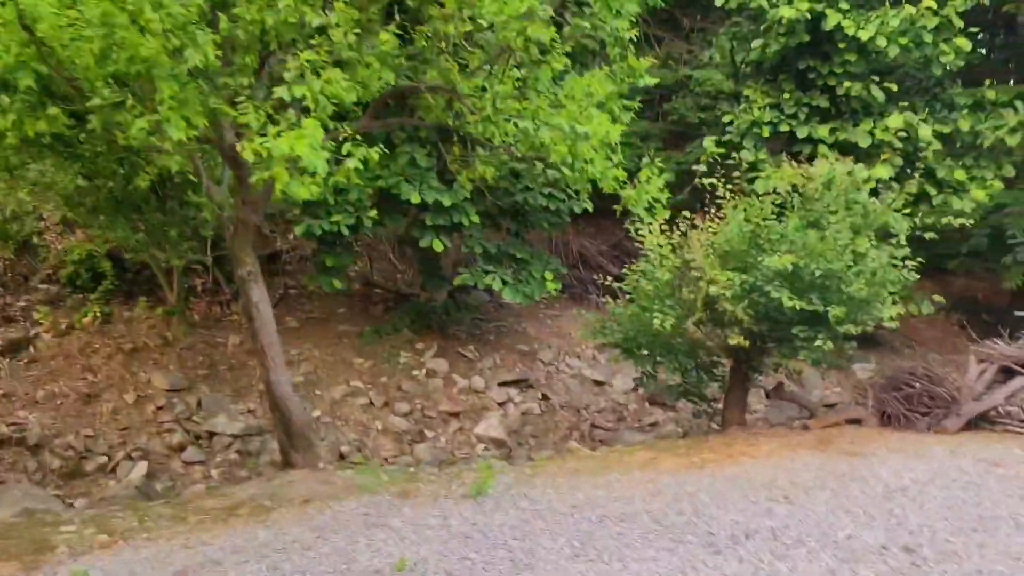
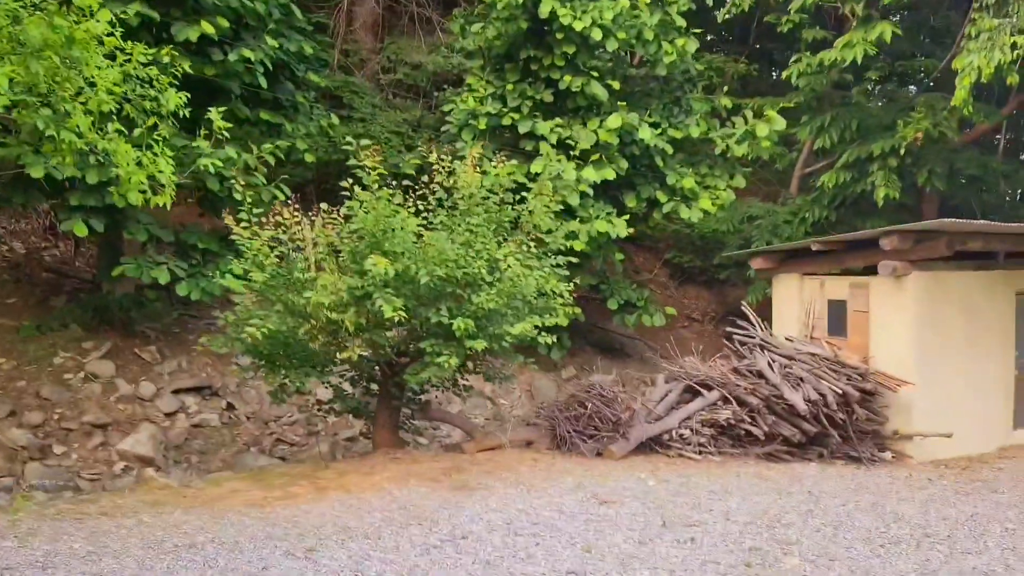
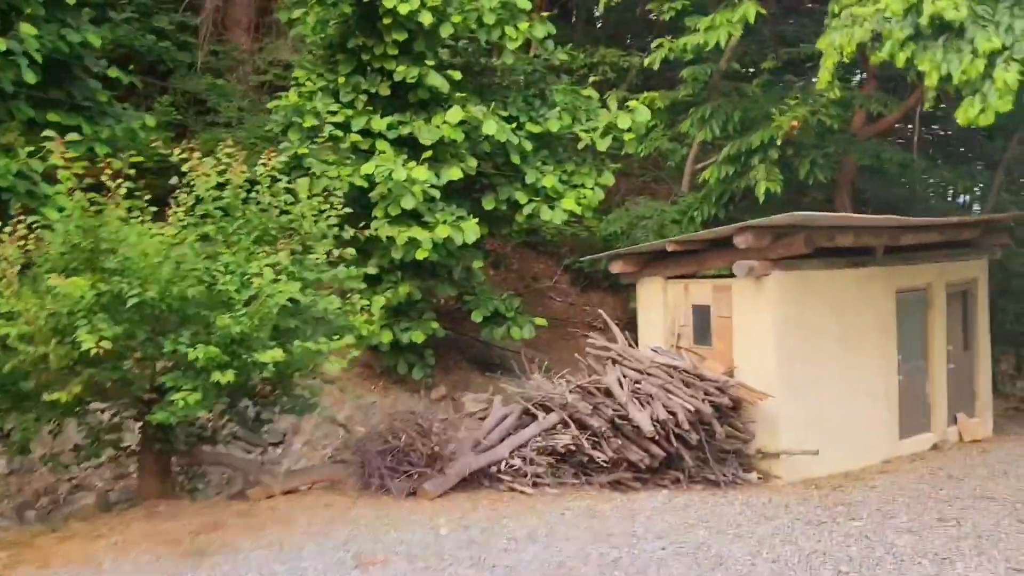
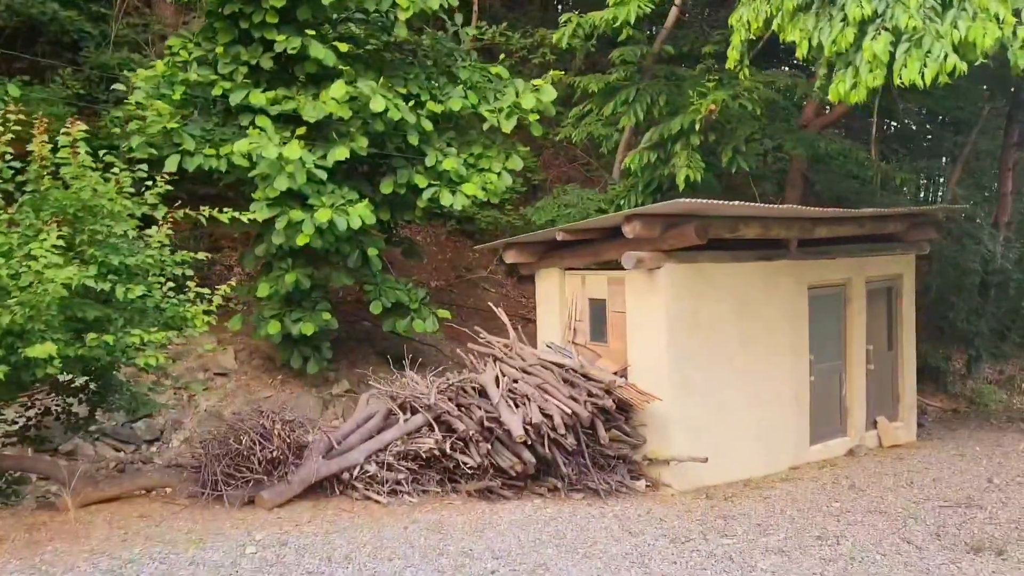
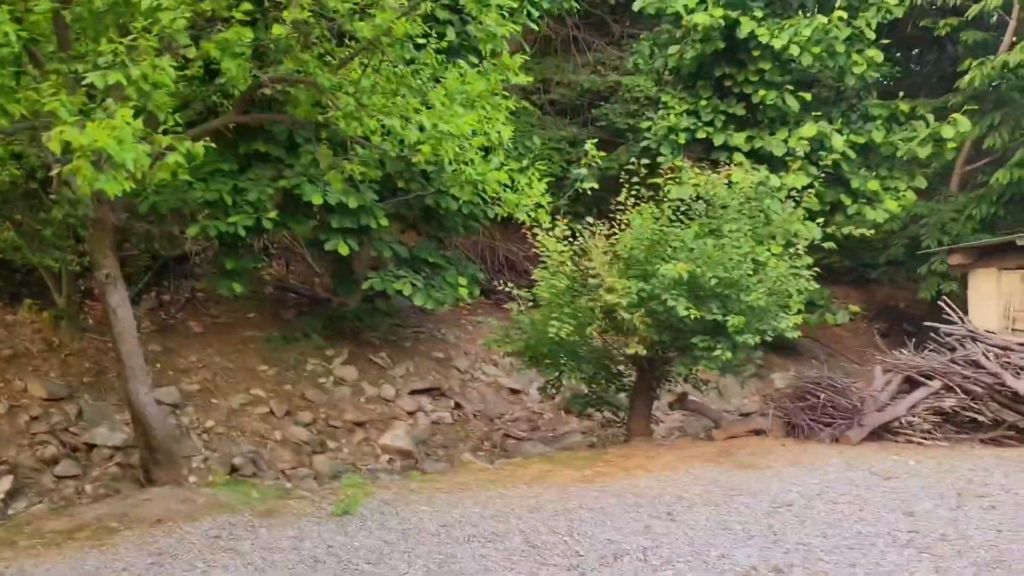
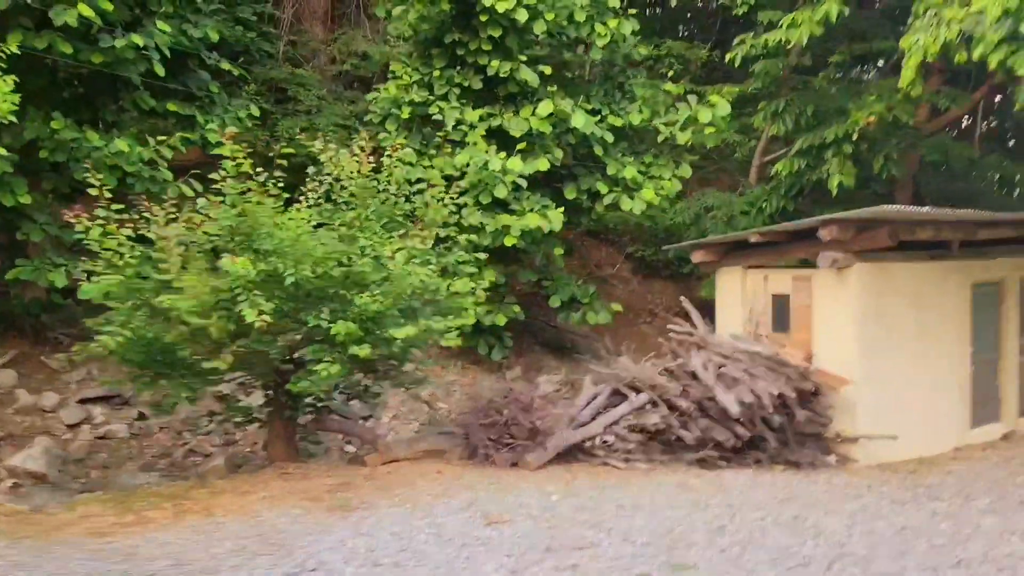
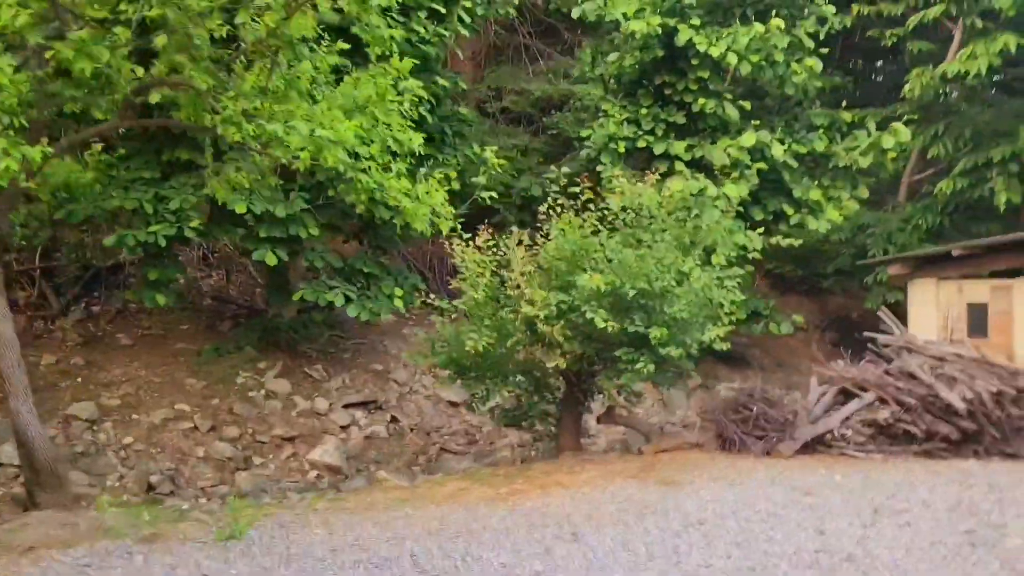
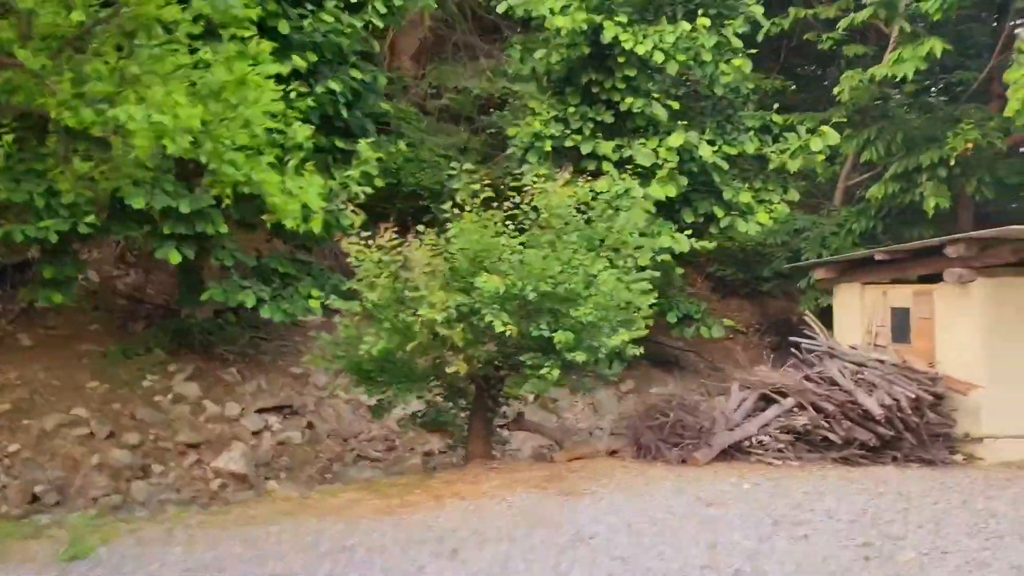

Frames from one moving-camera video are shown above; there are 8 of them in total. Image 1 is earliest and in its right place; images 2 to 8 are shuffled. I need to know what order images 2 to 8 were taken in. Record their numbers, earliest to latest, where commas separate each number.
5, 7, 8, 2, 6, 3, 4
